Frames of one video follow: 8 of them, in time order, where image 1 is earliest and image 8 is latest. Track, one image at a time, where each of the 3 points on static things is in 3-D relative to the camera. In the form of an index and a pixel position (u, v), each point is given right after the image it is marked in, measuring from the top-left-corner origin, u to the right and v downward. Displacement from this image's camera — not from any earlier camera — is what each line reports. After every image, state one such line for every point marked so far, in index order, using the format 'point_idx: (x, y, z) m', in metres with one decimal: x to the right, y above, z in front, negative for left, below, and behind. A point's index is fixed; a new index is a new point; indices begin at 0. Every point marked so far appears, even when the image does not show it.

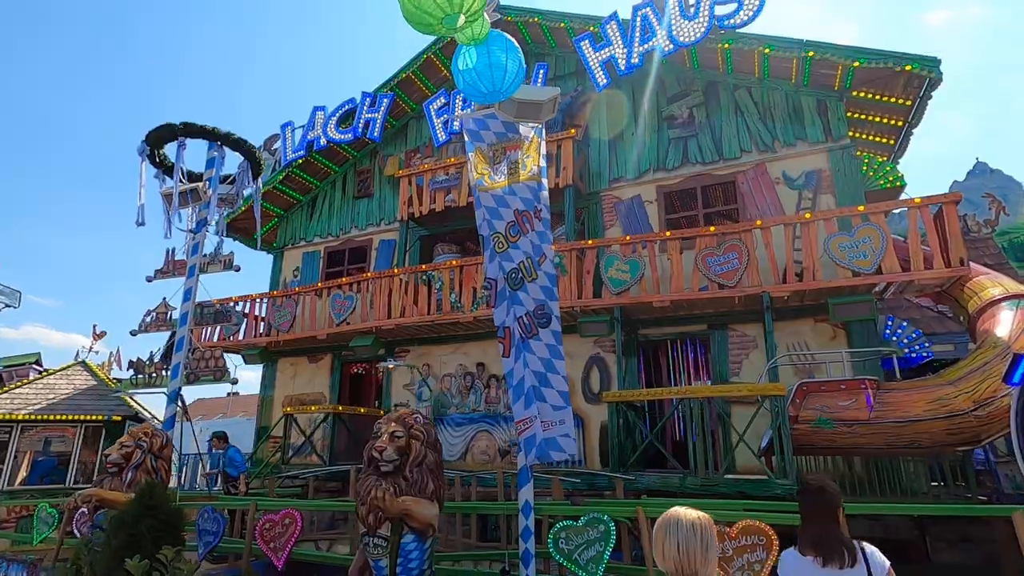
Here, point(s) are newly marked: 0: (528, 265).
0: (+0.2, +0.2, +5.4) m
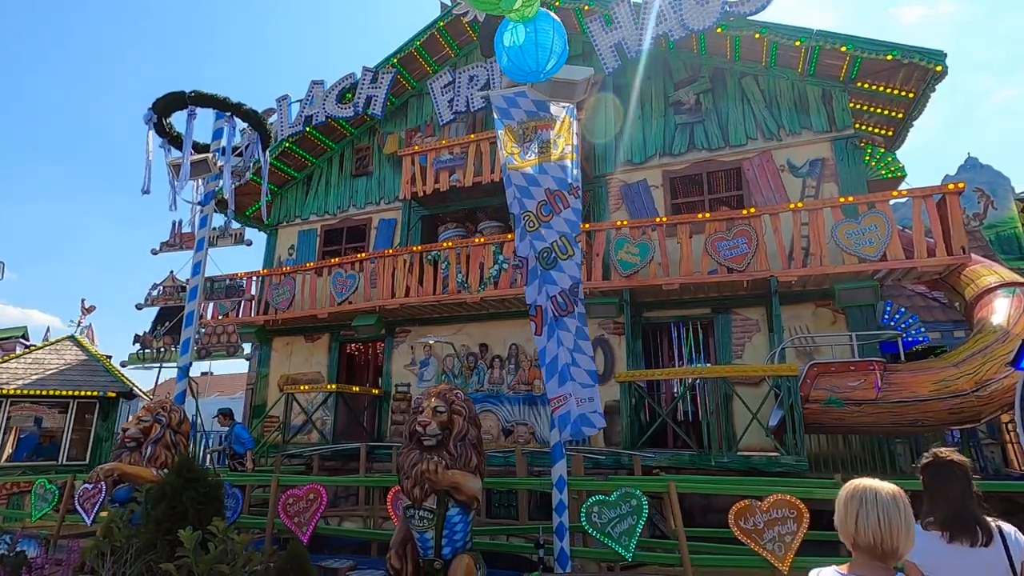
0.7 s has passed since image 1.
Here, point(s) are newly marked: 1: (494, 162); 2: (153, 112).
0: (+0.5, +0.4, +5.4) m
1: (-0.3, +2.6, +11.2) m
2: (-5.0, +2.5, +7.6) m
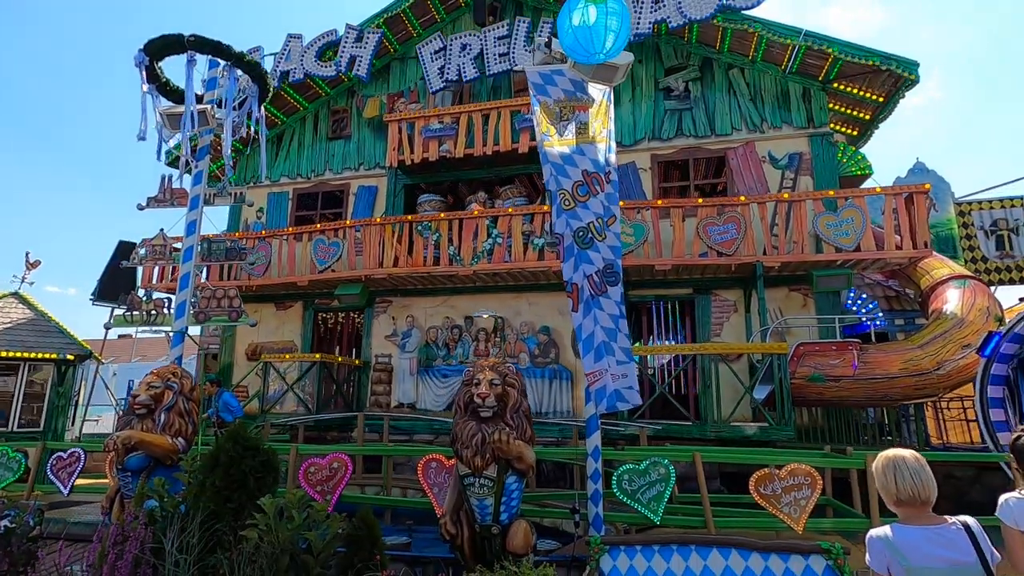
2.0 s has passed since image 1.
0: (+0.9, +0.6, +5.5) m
1: (-0.5, +3.2, +11.1) m
2: (-4.7, +3.0, +7.0) m
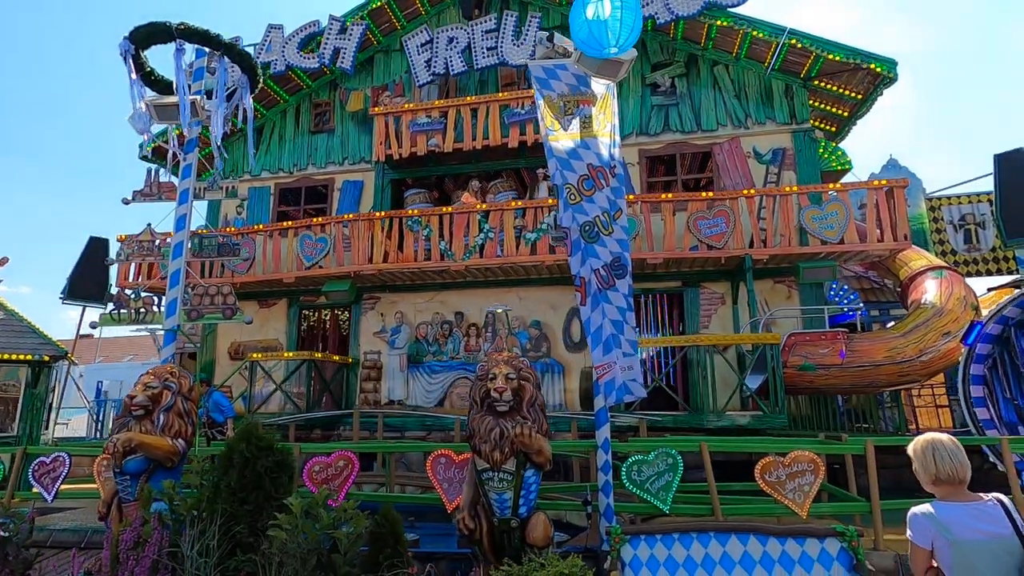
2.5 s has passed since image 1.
0: (+1.0, +0.7, +5.6) m
1: (-0.7, +3.3, +11.1) m
2: (-4.7, +3.0, +6.8) m
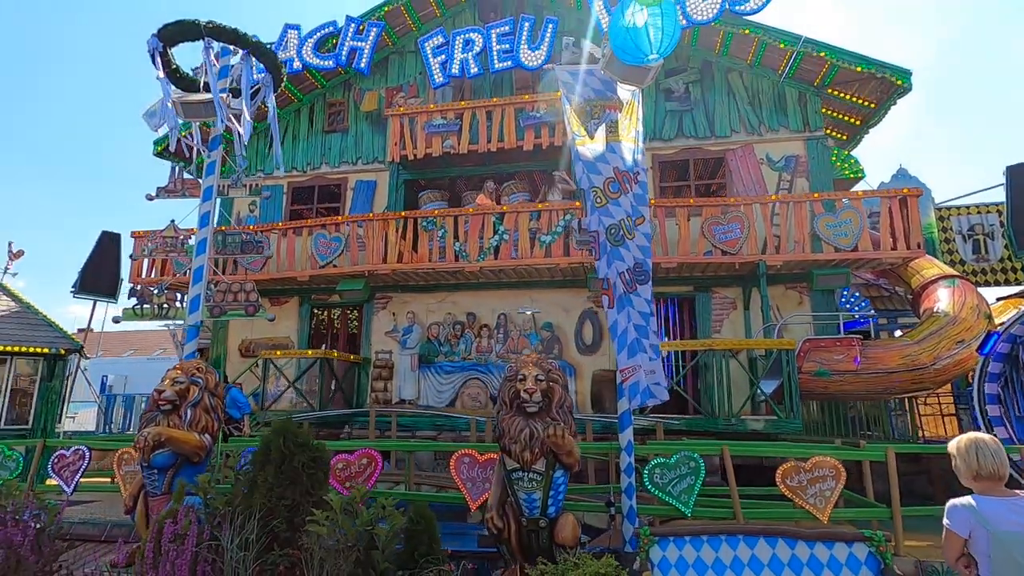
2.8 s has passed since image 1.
0: (+1.2, +0.7, +5.6) m
1: (-0.4, +3.2, +11.2) m
2: (-4.4, +3.1, +6.8) m
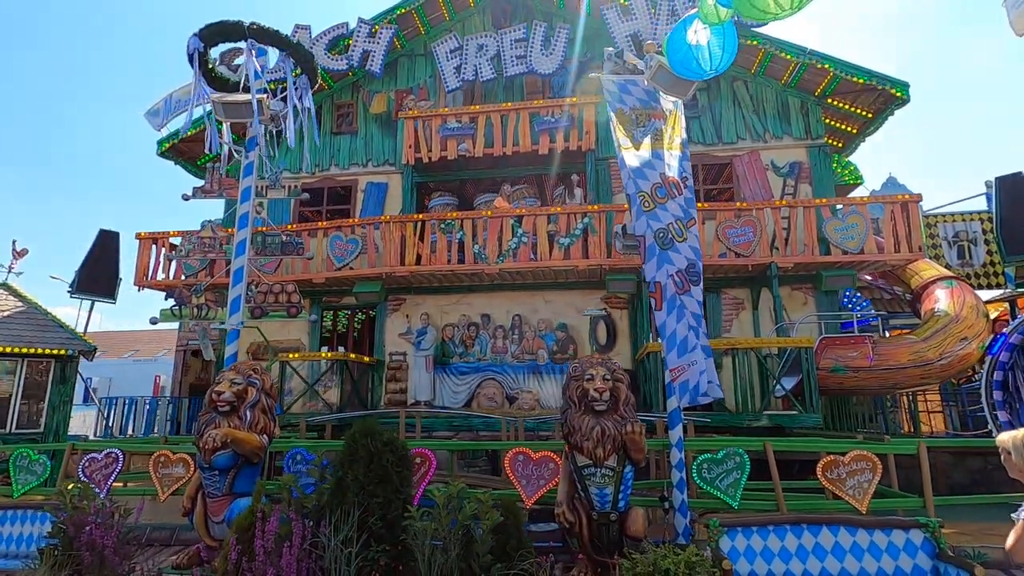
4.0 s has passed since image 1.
0: (+1.8, +0.6, +5.9) m
1: (-0.1, +3.2, +11.3) m
2: (-3.9, +3.1, +6.8) m
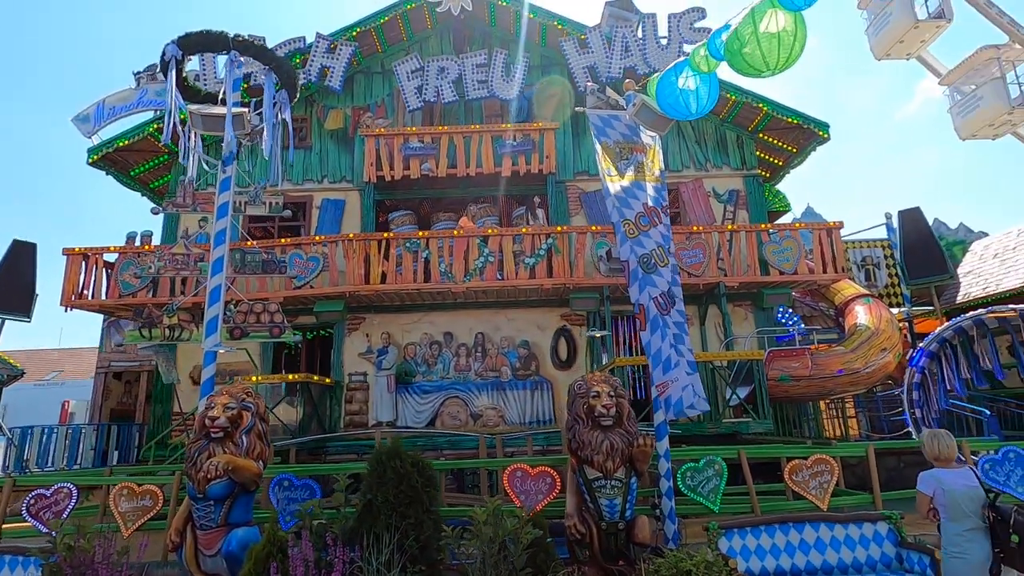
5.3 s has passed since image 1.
0: (+1.7, +0.4, +6.4) m
1: (-0.9, +2.8, +11.6) m
2: (-4.1, +2.8, +6.5) m
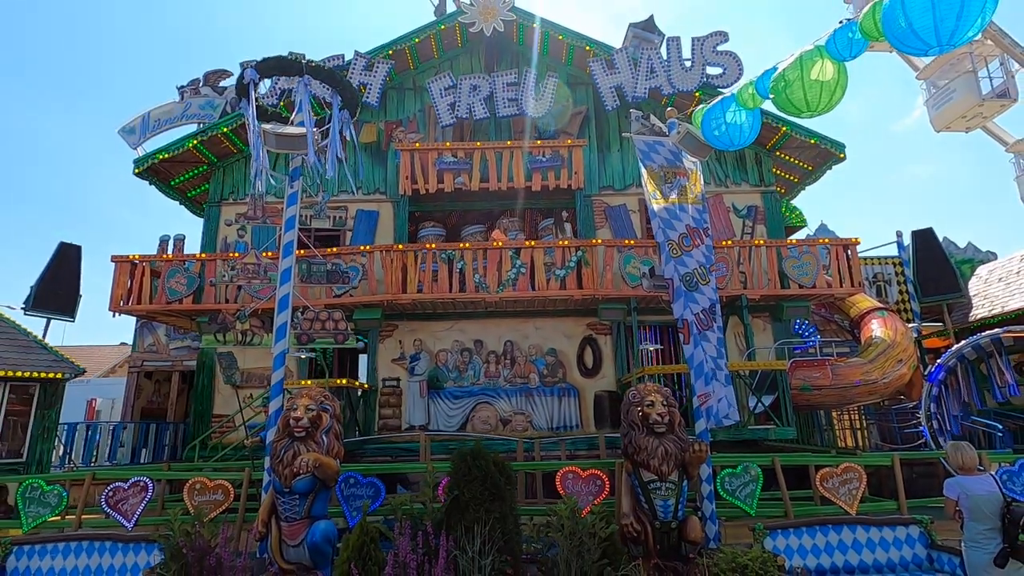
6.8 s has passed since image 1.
0: (+2.4, +0.2, +6.8) m
1: (-0.3, +2.6, +12.0) m
2: (-3.4, +2.7, +7.0) m
